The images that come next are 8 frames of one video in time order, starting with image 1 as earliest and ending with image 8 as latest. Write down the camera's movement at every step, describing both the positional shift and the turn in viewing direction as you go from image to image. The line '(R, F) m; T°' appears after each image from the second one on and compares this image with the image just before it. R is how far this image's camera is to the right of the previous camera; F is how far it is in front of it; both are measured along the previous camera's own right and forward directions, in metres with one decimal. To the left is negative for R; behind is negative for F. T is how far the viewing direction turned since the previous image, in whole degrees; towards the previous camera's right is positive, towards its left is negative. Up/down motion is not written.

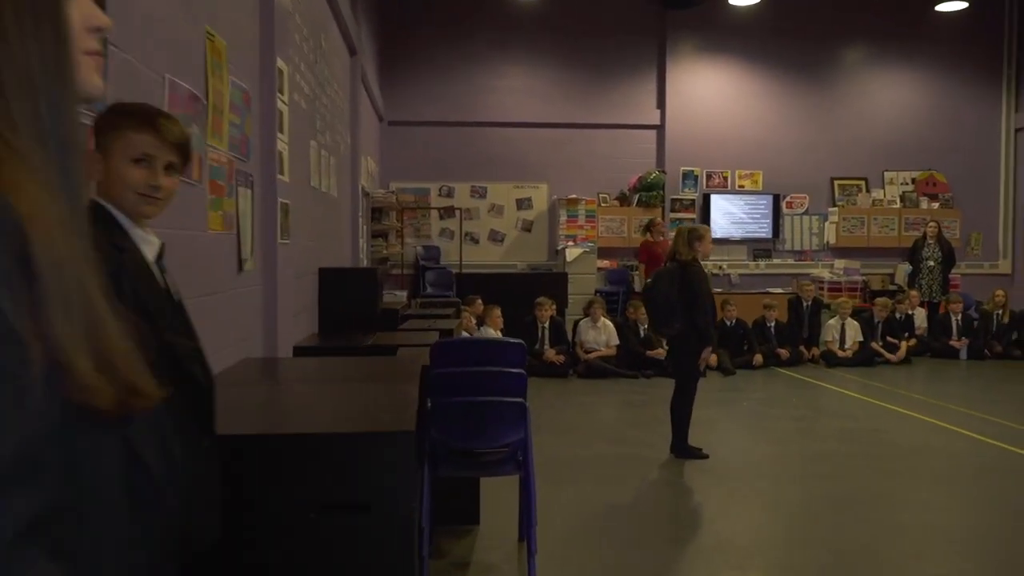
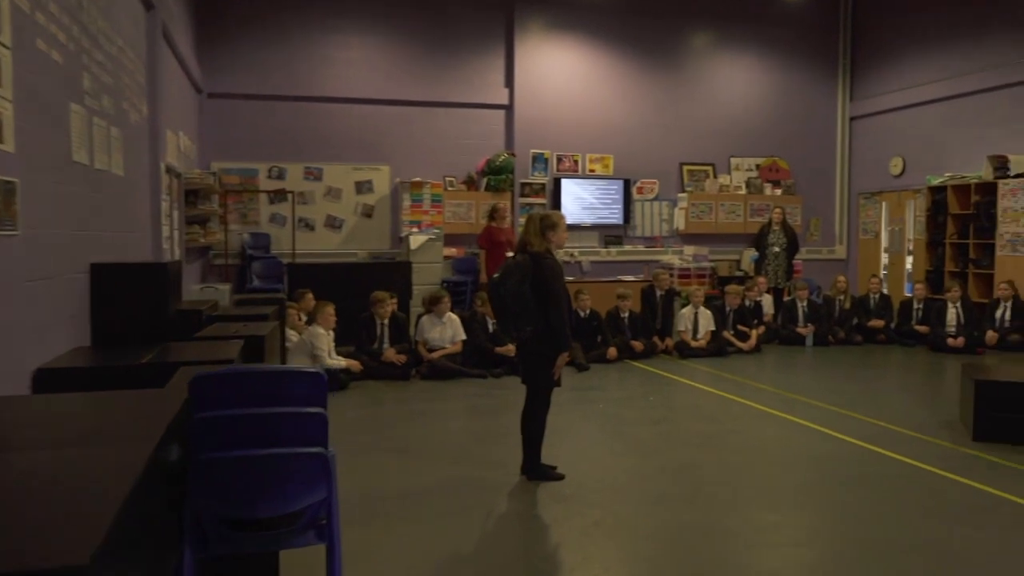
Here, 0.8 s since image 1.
(+0.1, +0.7) m; +10°
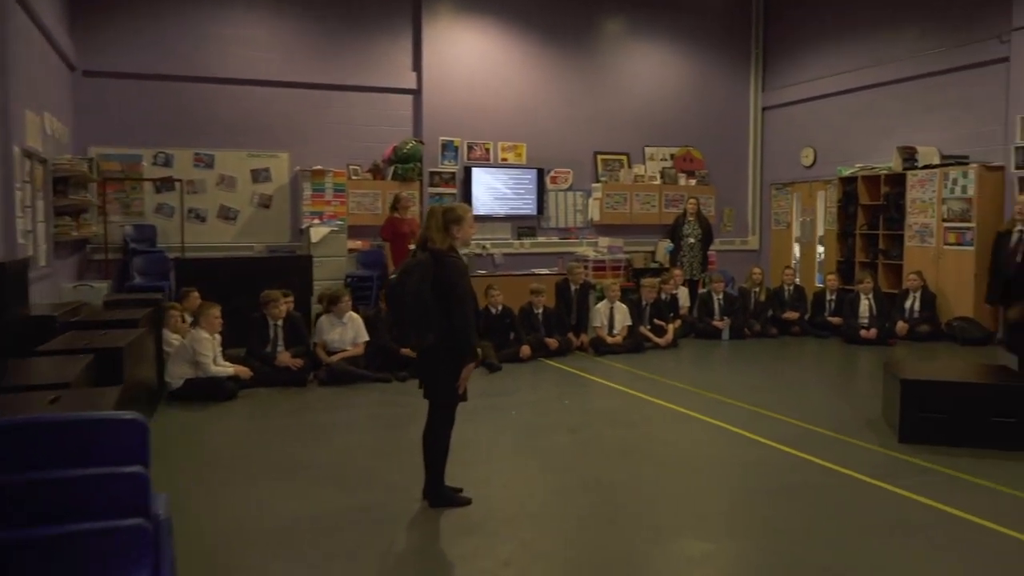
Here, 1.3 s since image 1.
(+0.1, +0.4) m; +6°
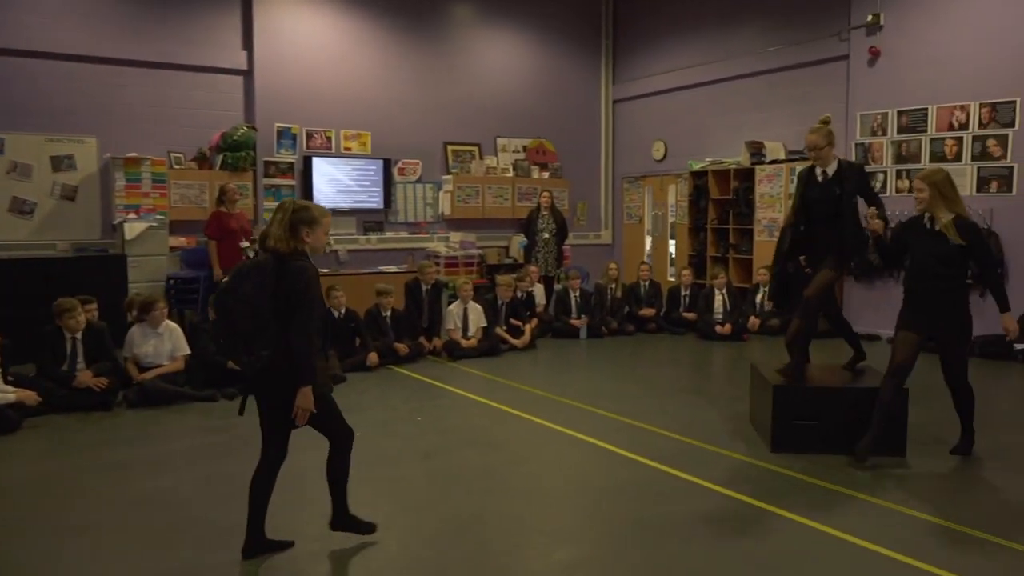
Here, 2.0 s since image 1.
(0.0, +0.5) m; +10°
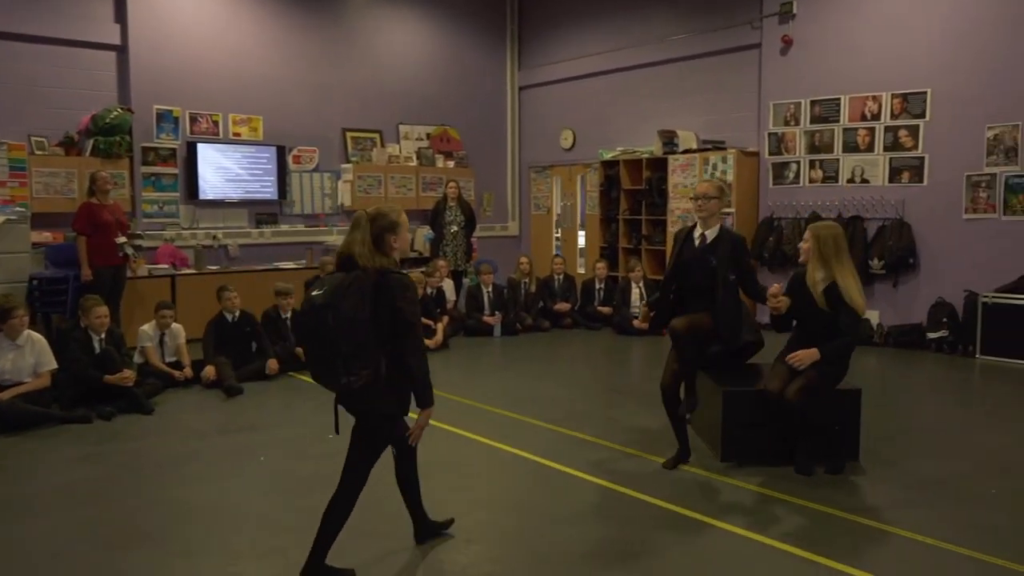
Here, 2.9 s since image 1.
(-0.1, +0.5) m; +7°
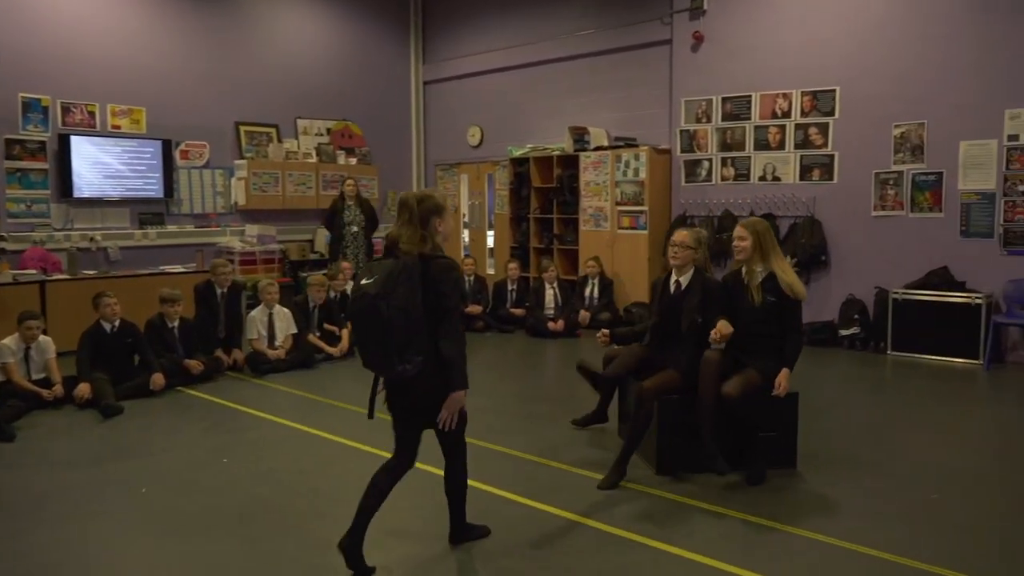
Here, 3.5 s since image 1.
(-0.1, +0.3) m; +7°
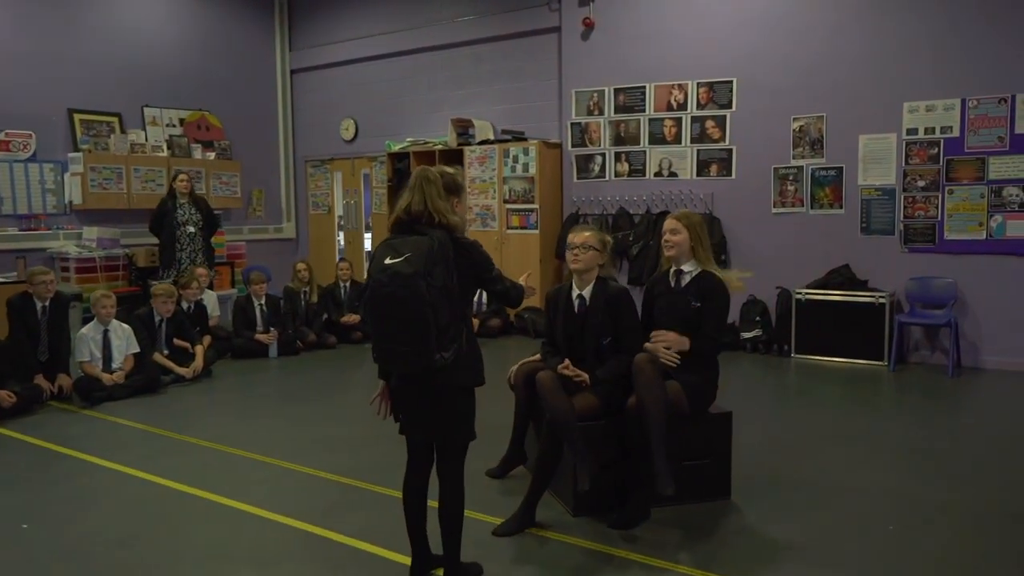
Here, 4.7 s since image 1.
(0.0, +0.7) m; +8°
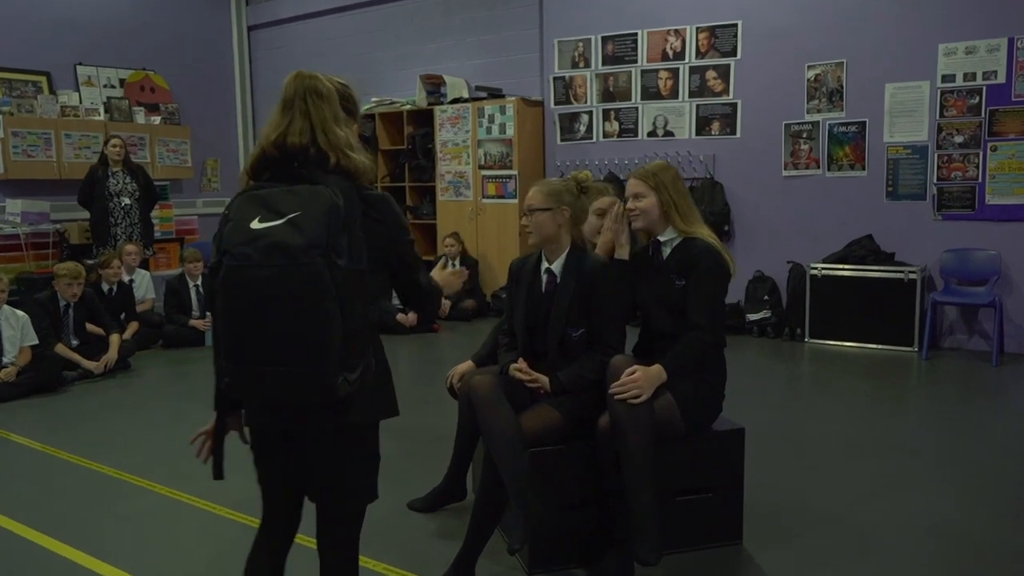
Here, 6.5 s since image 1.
(+0.2, +0.8) m; 0°
